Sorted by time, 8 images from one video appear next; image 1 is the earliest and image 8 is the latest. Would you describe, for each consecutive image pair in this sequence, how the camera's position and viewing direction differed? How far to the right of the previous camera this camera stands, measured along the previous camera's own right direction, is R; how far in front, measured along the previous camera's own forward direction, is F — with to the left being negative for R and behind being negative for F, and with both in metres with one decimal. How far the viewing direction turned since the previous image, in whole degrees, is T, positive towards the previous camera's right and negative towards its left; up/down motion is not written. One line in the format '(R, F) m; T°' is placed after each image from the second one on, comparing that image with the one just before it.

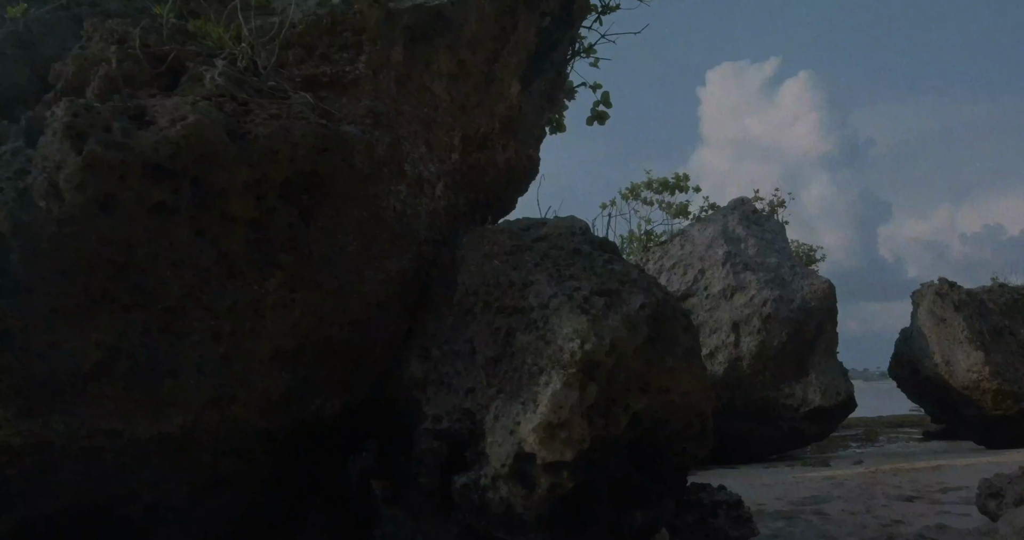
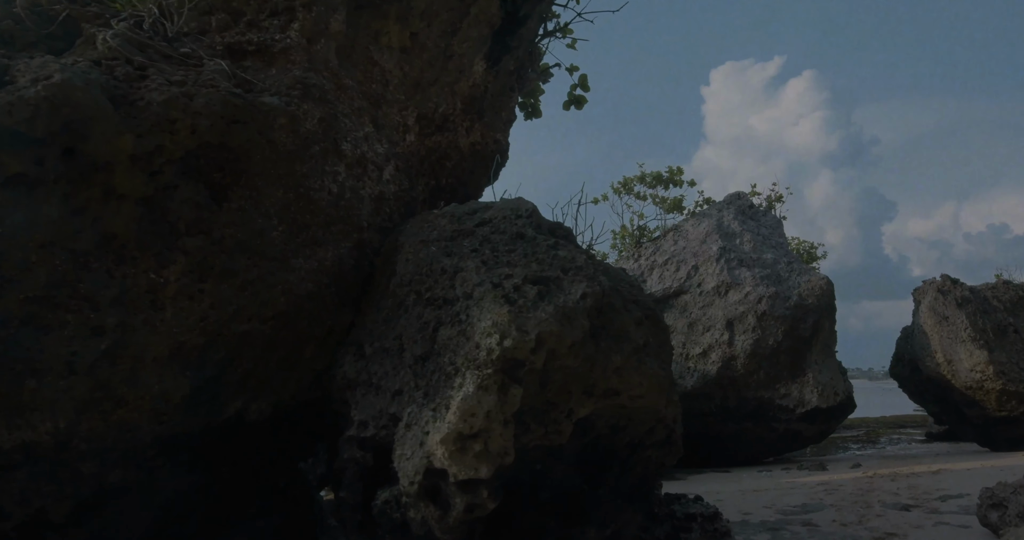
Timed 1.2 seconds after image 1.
(+0.4, +0.4) m; 0°
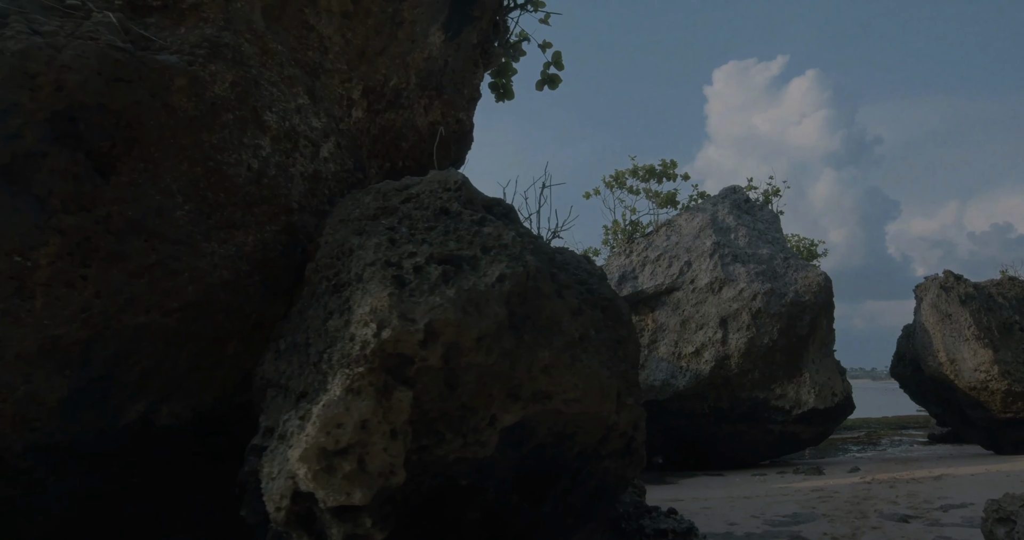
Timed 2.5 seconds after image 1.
(+0.3, +0.5) m; 0°
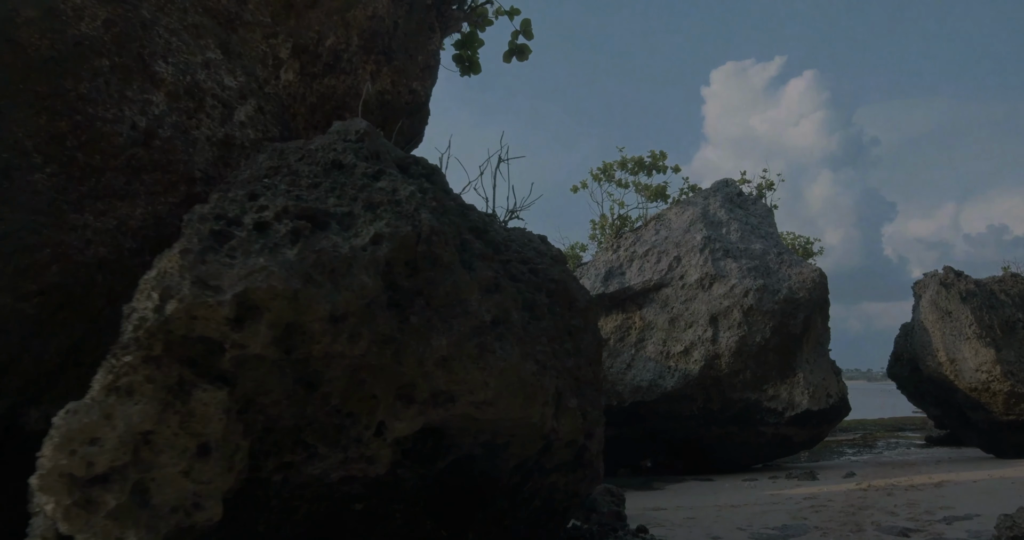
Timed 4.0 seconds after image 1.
(+0.3, +0.6) m; 0°
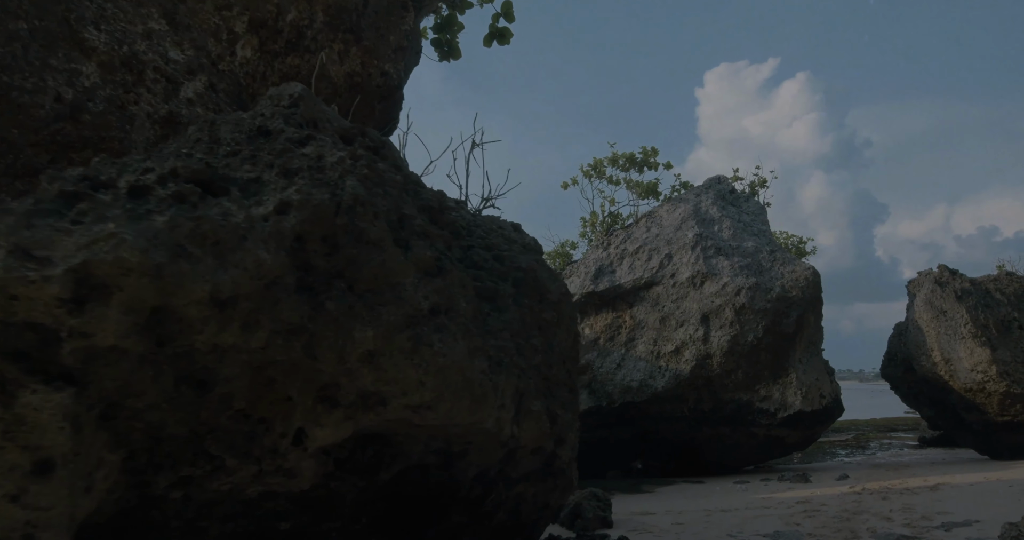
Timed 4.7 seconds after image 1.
(+0.1, +0.3) m; +1°
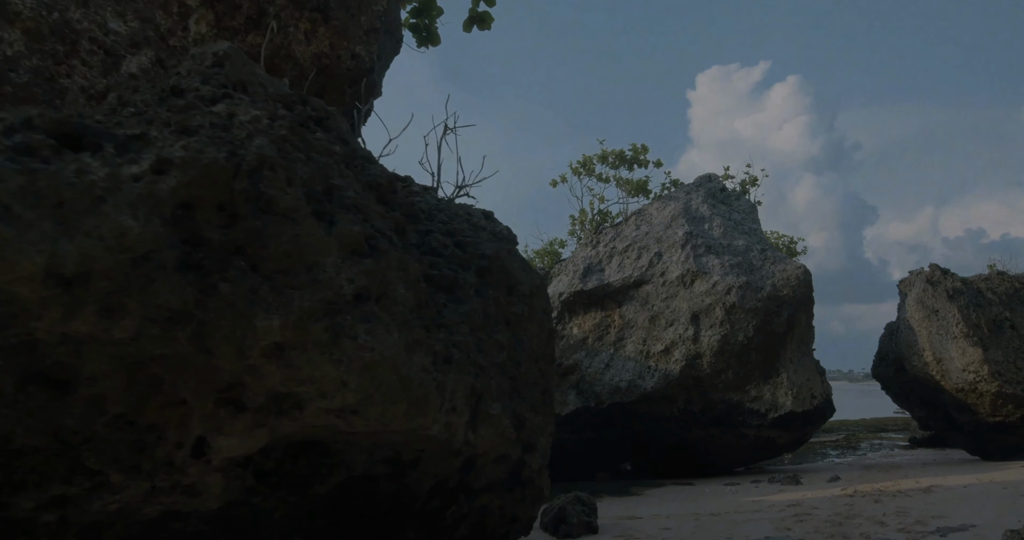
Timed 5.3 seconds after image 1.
(+0.1, +0.2) m; +1°
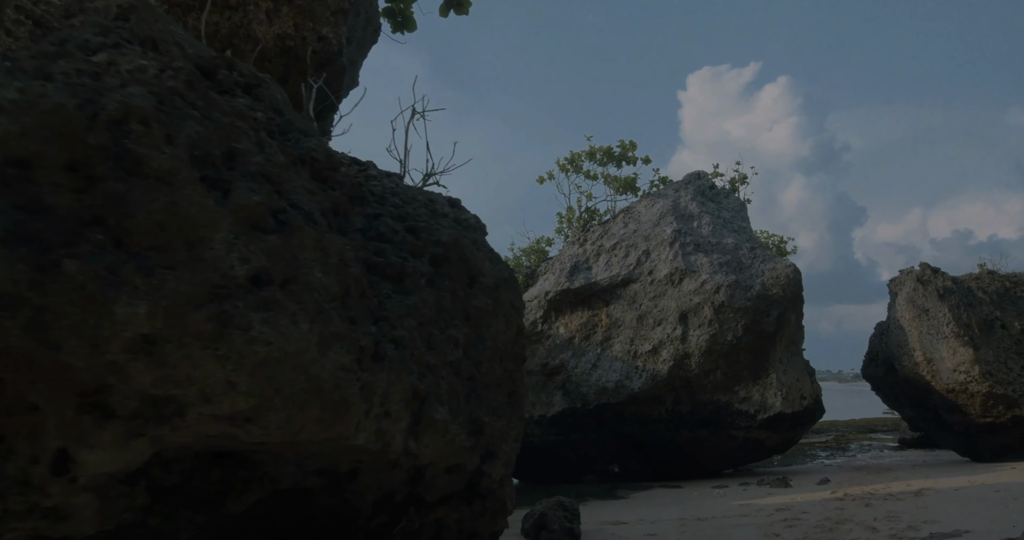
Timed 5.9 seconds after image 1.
(+0.1, +0.2) m; +1°
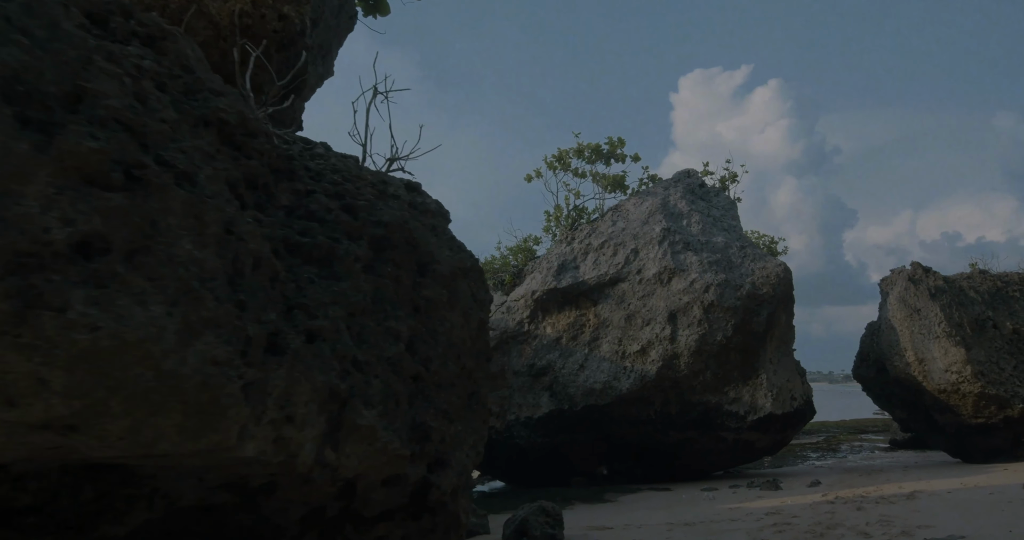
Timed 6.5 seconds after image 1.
(+0.1, +0.2) m; +1°
